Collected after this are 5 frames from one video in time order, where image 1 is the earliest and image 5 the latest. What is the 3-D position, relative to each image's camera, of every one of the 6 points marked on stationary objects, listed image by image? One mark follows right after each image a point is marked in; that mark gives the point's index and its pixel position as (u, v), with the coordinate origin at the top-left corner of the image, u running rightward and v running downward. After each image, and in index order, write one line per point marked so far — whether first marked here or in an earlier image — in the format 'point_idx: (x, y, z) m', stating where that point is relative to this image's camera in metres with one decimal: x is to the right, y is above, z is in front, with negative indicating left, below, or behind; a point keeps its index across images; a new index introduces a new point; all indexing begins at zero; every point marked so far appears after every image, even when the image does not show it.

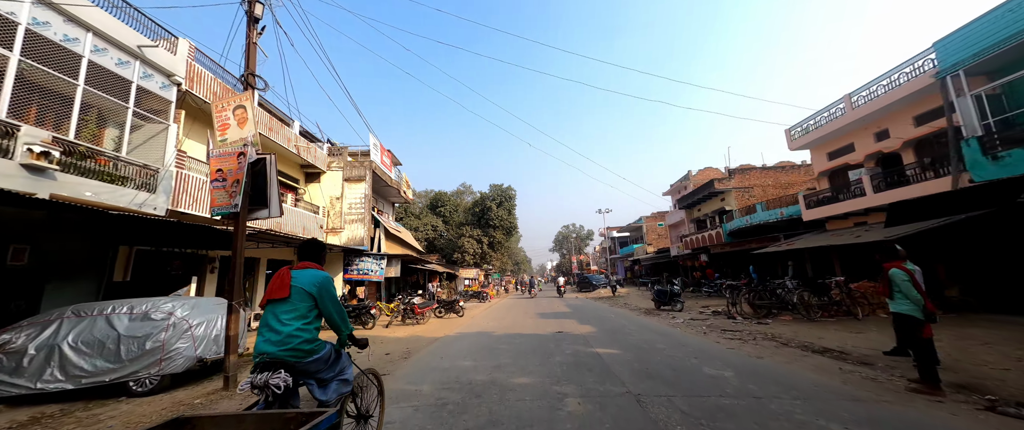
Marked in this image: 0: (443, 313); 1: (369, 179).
0: (-3.1, -4.4, +15.6) m
1: (-7.1, +1.8, +17.1) m
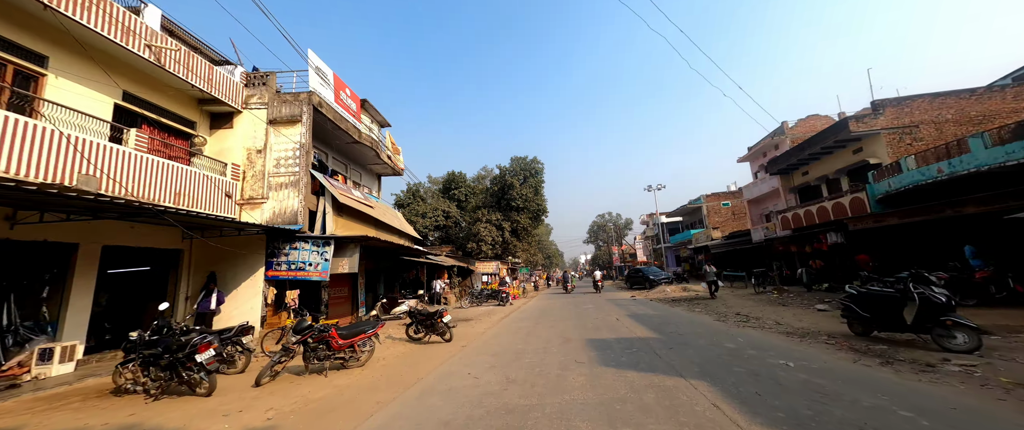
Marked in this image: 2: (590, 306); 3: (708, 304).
0: (-2.4, -3.1, +9.1) m
1: (-6.4, +3.0, +10.8) m
2: (+3.3, -3.9, +14.7) m
3: (+7.4, -3.3, +12.9) m
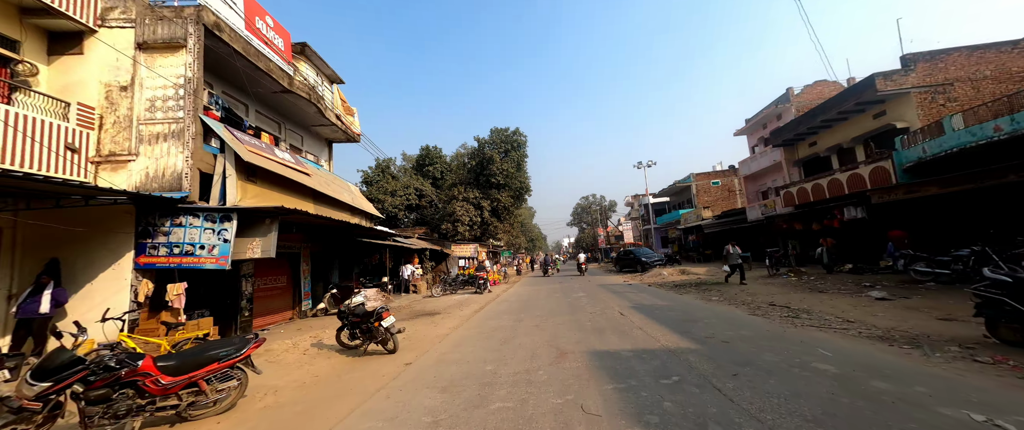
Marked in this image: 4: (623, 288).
0: (-2.9, -2.4, +6.5) m
1: (-7.1, +3.8, +7.7) m
2: (+2.5, -2.8, +12.4) m
3: (+6.7, -2.4, +10.8) m
4: (+4.4, -2.9, +13.5) m
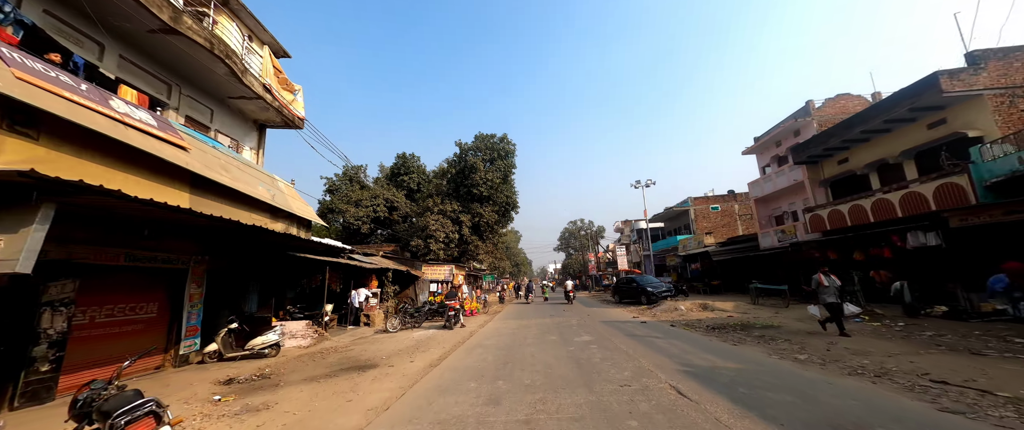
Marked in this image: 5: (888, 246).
0: (-3.3, -2.1, +2.9) m
1: (-7.2, +4.1, +4.3) m
2: (+1.9, -3.2, +8.9) m
3: (+6.1, -2.7, +7.6) m
4: (+3.7, -3.4, +10.1) m
5: (+13.9, -1.2, +12.8) m
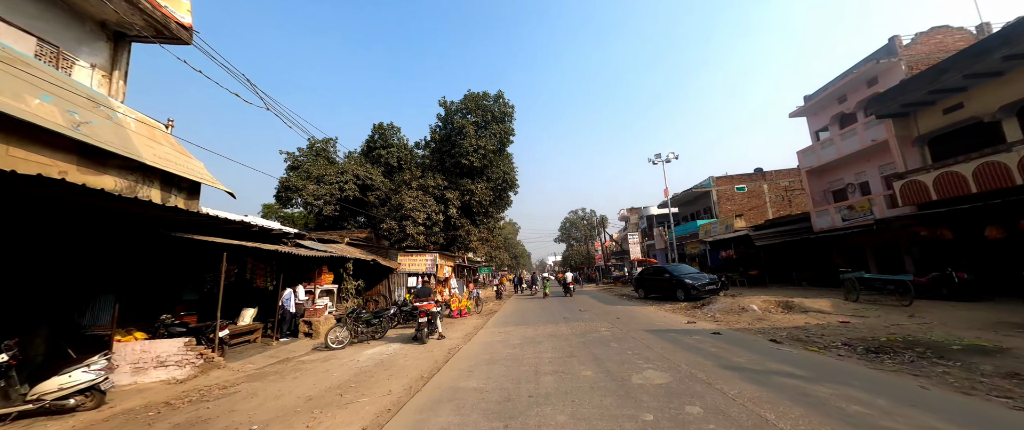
0: (-3.2, -1.3, -1.3) m
1: (-7.2, +4.9, 0.0) m
2: (+1.9, -2.2, +4.8) m
3: (+6.2, -1.8, +3.5) m
4: (+3.7, -2.4, +6.0) m
5: (+13.9, 0.0, +8.7) m
